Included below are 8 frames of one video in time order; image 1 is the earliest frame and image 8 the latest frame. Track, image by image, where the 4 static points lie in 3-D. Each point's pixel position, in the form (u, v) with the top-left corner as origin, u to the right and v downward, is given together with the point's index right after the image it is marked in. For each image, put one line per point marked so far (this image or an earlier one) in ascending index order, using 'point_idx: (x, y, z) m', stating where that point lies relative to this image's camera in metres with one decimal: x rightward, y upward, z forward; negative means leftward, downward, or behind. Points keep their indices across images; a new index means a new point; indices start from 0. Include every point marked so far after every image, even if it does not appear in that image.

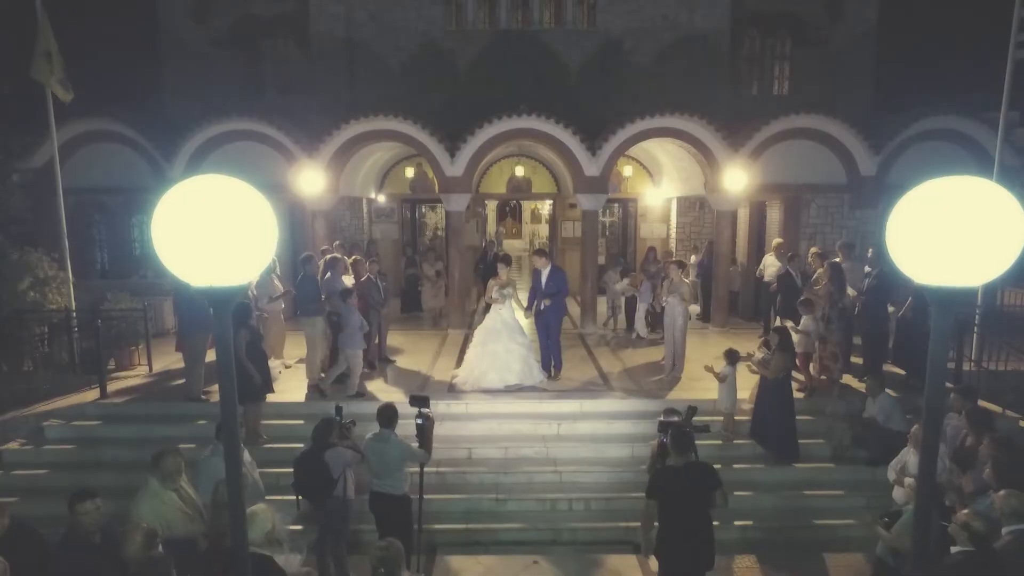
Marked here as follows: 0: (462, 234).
0: (-1.0, +1.1, +13.8) m
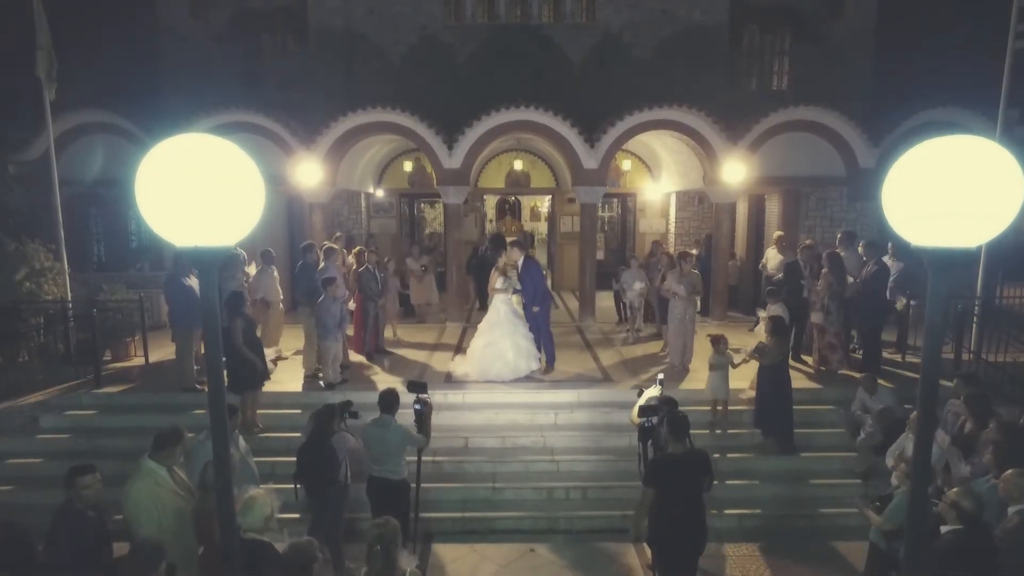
0: (-1.1, +1.2, +13.8) m
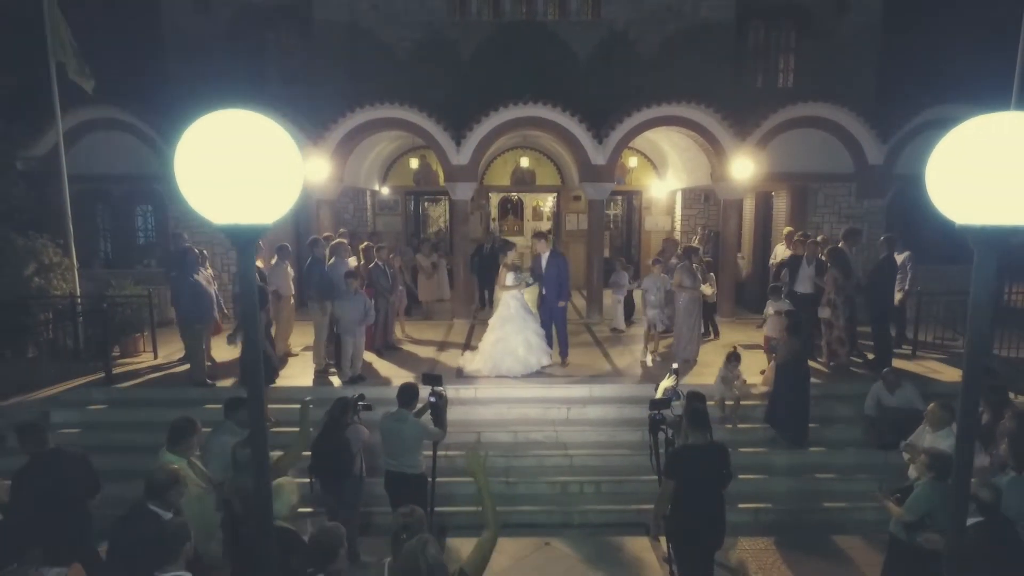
0: (-0.9, +1.3, +13.8) m
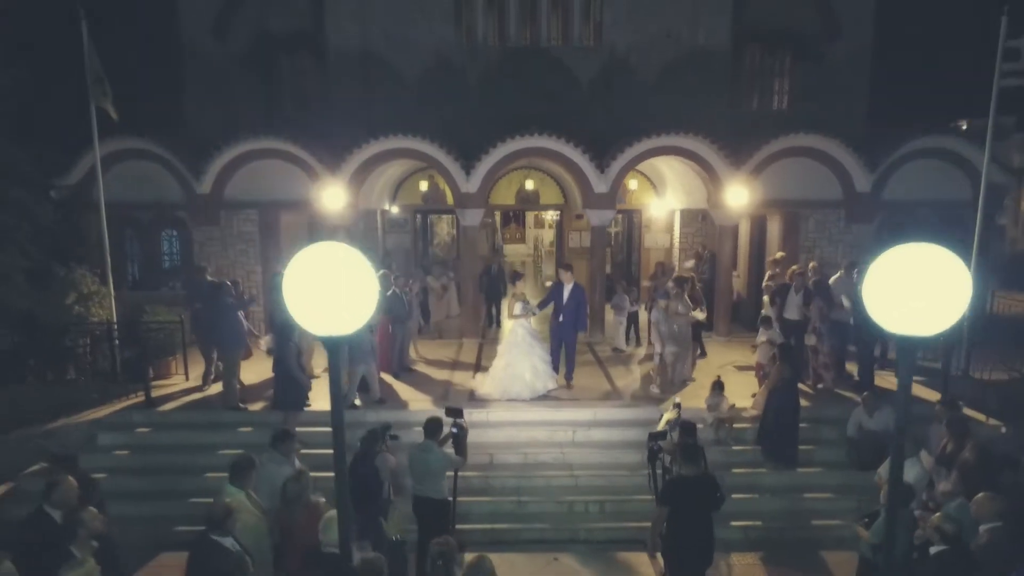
0: (-0.8, +0.9, +14.5) m
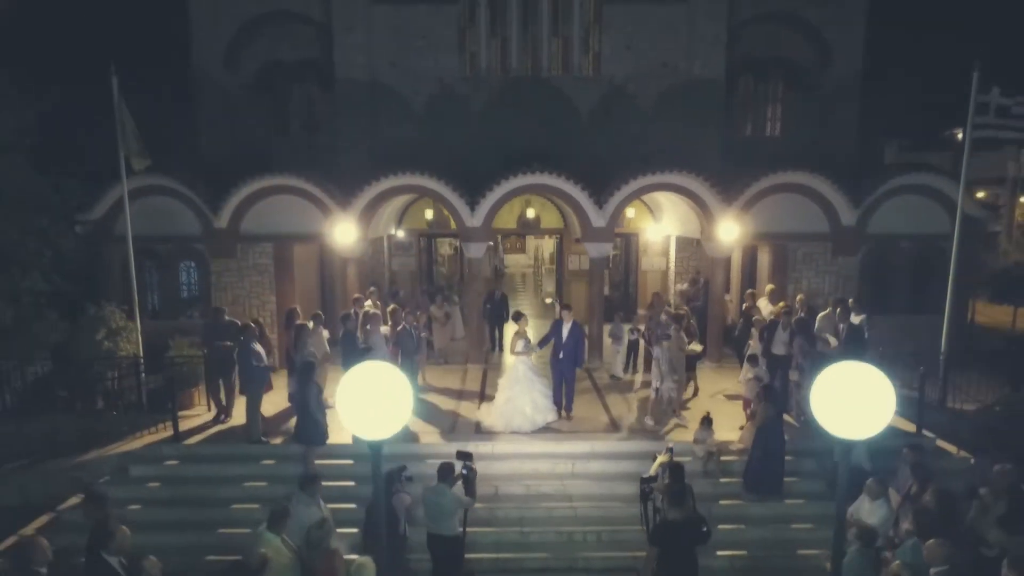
0: (-0.7, +0.2, +15.2) m
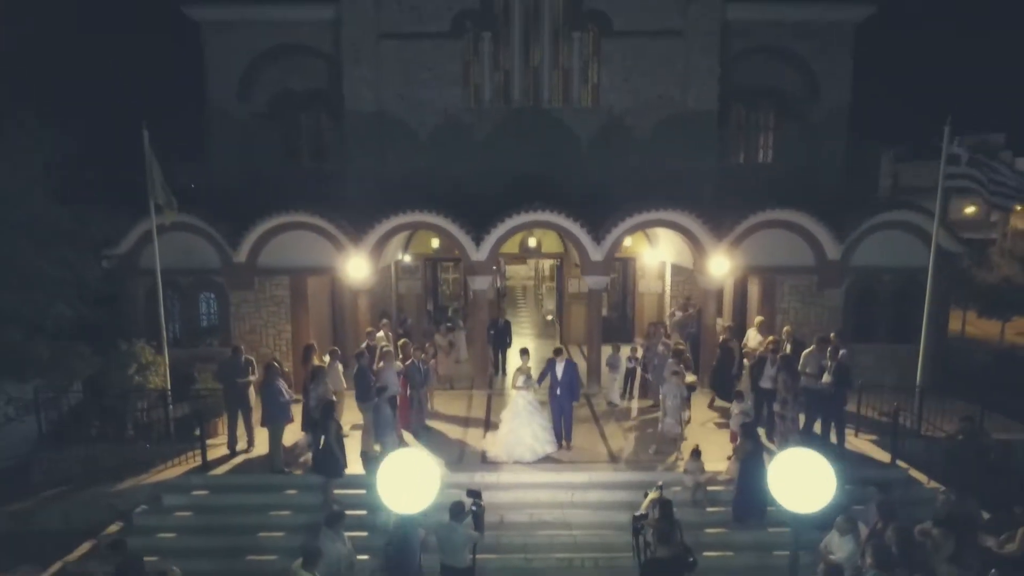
0: (-0.7, -0.5, +16.1) m
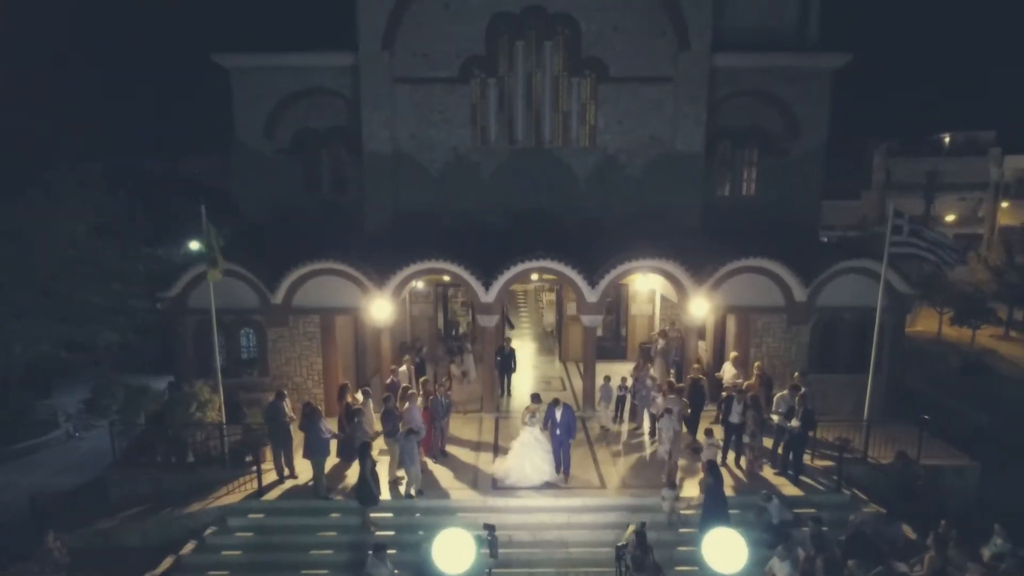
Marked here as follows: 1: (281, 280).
0: (-0.5, -1.4, +18.2) m
1: (-5.8, +0.2, +17.3) m
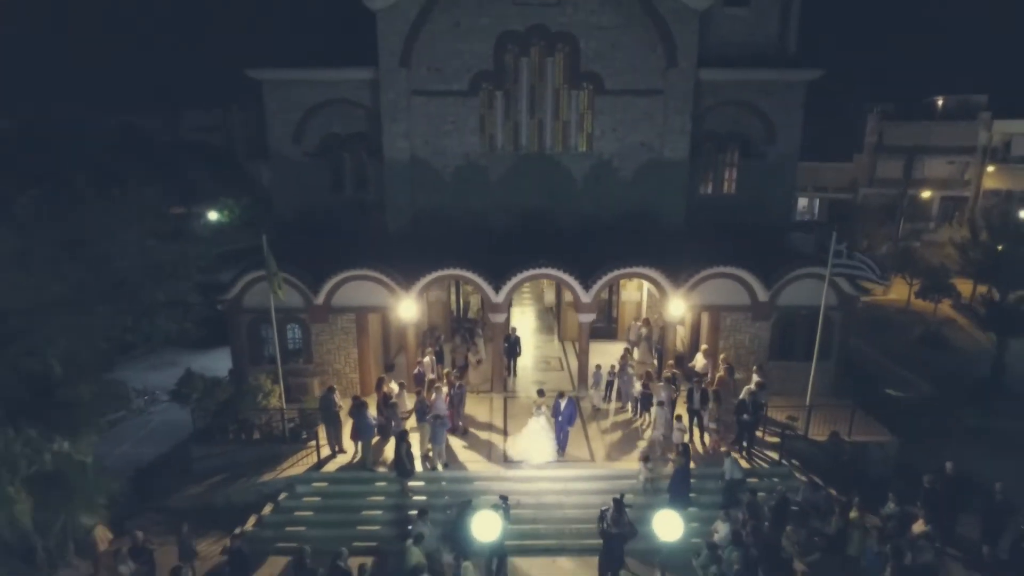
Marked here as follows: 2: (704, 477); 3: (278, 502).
0: (-0.4, -1.4, +21.4) m
1: (-5.6, +0.1, +20.4) m
2: (+4.9, -4.7, +17.1) m
3: (-5.6, -5.1, +16.5) m
